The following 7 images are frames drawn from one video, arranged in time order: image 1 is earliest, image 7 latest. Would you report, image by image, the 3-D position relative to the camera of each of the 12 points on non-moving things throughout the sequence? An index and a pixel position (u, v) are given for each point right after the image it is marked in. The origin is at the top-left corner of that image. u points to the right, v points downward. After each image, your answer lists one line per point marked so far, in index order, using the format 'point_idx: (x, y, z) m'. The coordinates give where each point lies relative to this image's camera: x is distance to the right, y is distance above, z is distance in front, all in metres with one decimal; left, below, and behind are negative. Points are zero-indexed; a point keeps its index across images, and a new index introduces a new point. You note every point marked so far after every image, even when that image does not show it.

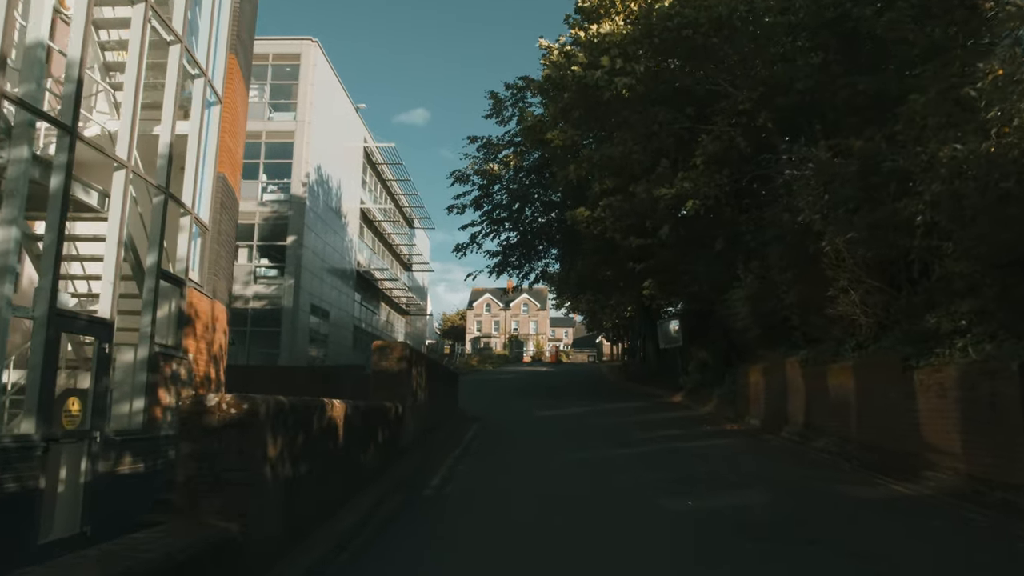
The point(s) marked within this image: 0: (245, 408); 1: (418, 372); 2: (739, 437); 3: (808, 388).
0: (-1.9, -0.9, +5.4) m
1: (-1.7, -1.5, +13.3) m
2: (+5.1, -3.3, +16.8) m
3: (+6.4, -2.2, +16.2) m
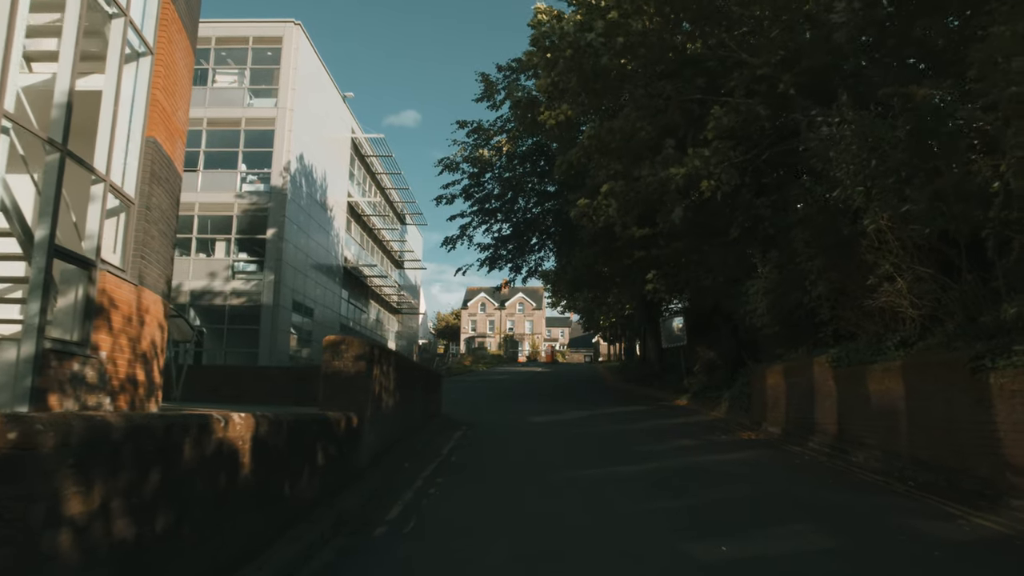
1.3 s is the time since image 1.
0: (-2.1, -0.6, +3.2) m
1: (-1.9, -1.3, +11.1) m
2: (+4.8, -3.1, +14.6) m
3: (+6.1, -2.0, +14.1) m
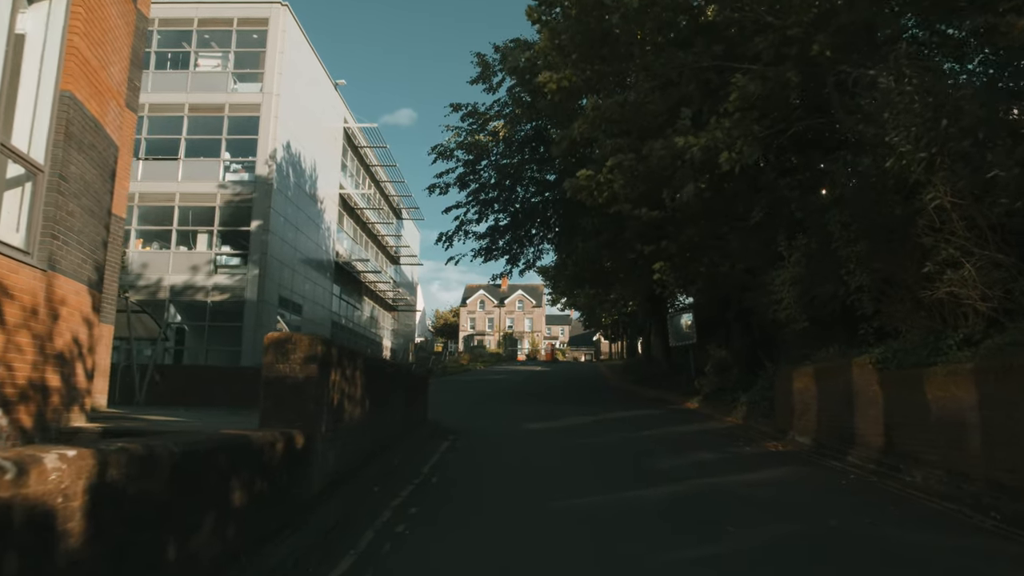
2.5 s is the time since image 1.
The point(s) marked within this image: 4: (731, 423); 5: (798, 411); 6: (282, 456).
0: (-2.2, -0.5, +1.2) m
1: (-2.0, -1.1, +9.1) m
2: (+4.7, -2.9, +12.6) m
3: (+6.0, -1.8, +12.0) m
4: (+5.5, -3.4, +18.7) m
5: (+6.0, -2.6, +15.8) m
6: (-2.1, -1.5, +6.8) m
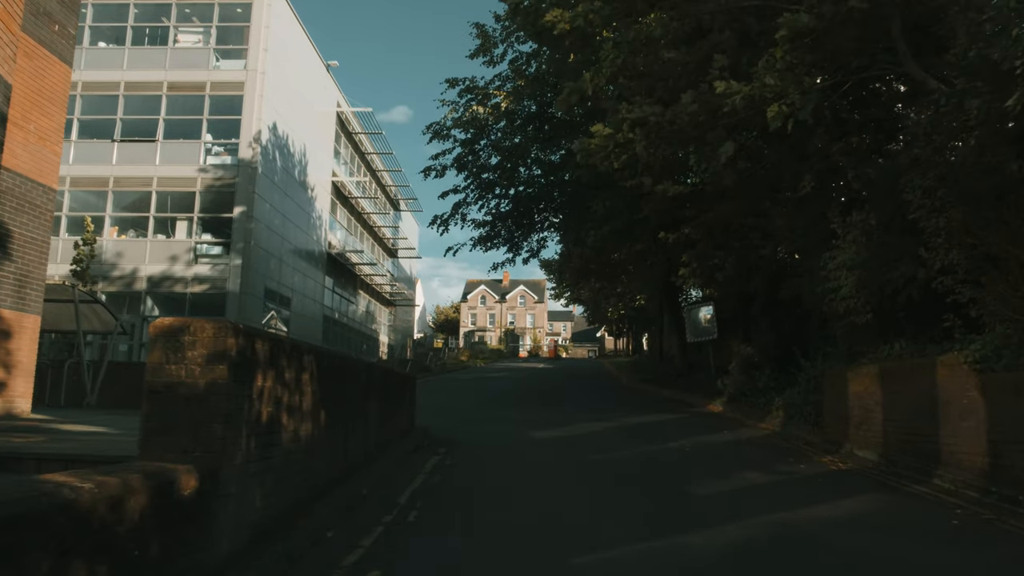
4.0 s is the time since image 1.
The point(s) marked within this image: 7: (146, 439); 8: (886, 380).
0: (-2.2, -0.3, -1.4) m
1: (-2.0, -0.9, +6.5) m
2: (+4.7, -2.7, +10.0) m
3: (+6.1, -1.5, +9.5) m
4: (+5.5, -3.1, +16.1) m
5: (+6.1, -2.3, +13.2) m
6: (-2.1, -1.3, +4.2) m
7: (-2.6, -1.1, +5.3) m
8: (+6.1, -1.5, +12.2) m
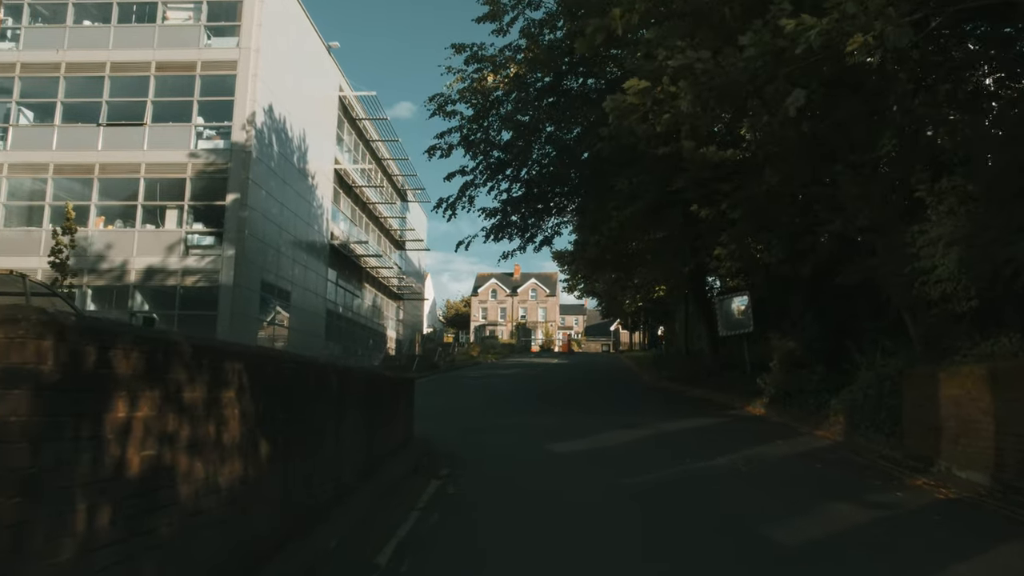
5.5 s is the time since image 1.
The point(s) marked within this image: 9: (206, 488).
0: (-2.2, -0.2, -3.7) m
1: (-1.9, -0.7, +4.1) m
2: (+5.0, -2.4, +7.5) m
3: (+6.3, -1.3, +7.0) m
4: (+5.8, -2.8, +13.7) m
5: (+6.3, -2.1, +10.8) m
6: (-1.9, -1.1, +1.9) m
7: (-2.4, -0.9, +3.0) m
8: (+6.4, -1.2, +9.7) m
9: (-1.9, -1.2, +4.6) m
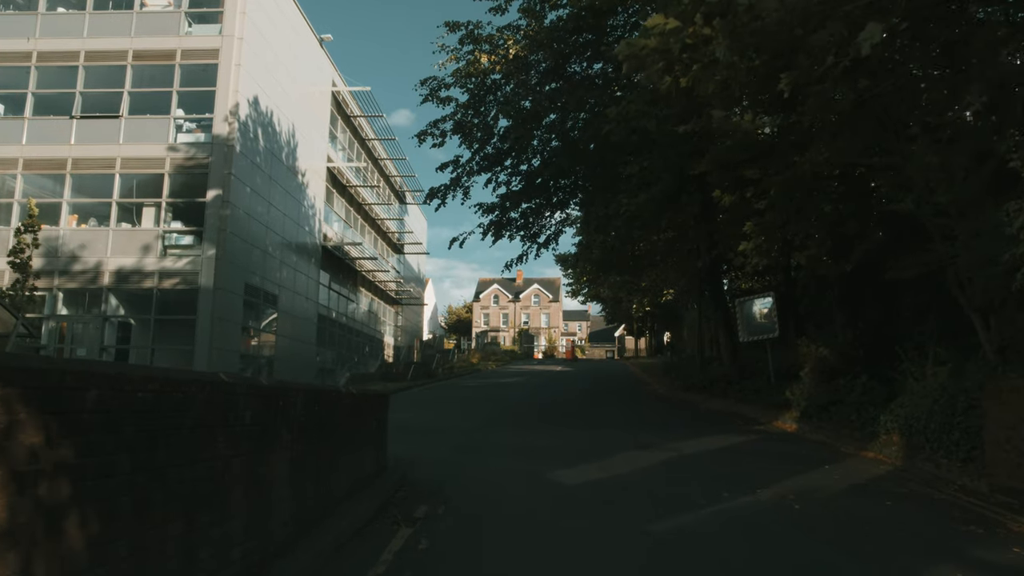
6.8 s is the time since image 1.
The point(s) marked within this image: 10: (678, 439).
0: (-2.3, 0.0, -5.9) m
1: (-1.9, -0.6, +2.0) m
2: (+4.9, -2.3, +5.3) m
3: (+6.2, -1.2, +4.8) m
4: (+5.7, -2.7, +11.5) m
5: (+6.3, -2.0, +8.5) m
6: (-2.0, -1.0, -0.3) m
7: (-2.5, -0.8, +0.8) m
8: (+6.3, -1.1, +7.5) m
9: (-1.9, -1.1, +2.5) m
10: (+3.3, -2.9, +14.7) m
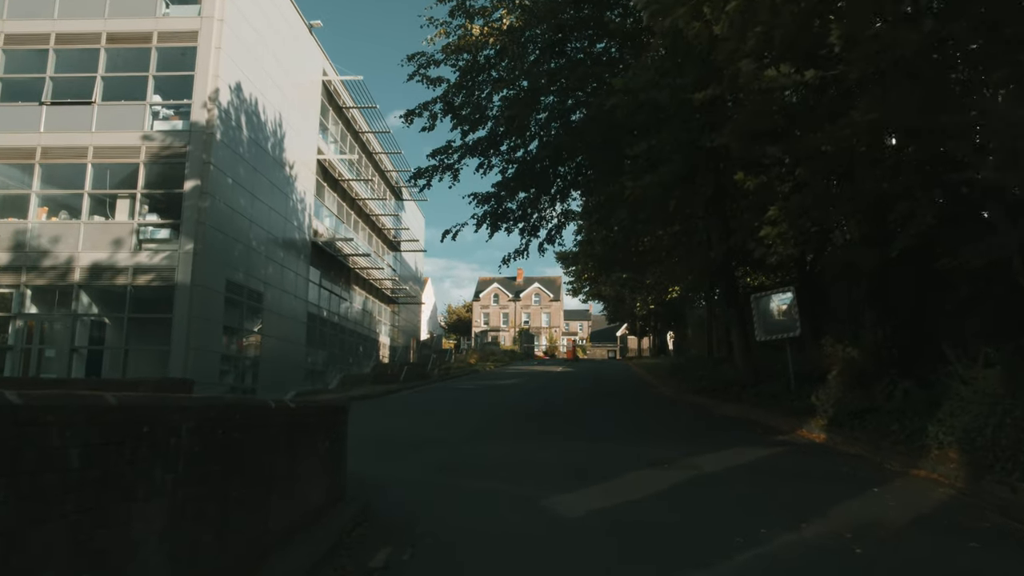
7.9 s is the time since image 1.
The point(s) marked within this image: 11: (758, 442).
0: (-2.5, +0.2, -7.8) m
1: (-2.1, -0.4, +0.1) m
2: (+4.7, -2.2, +3.5) m
3: (+6.0, -1.0, +2.9) m
4: (+5.6, -2.6, +9.6) m
5: (+6.1, -1.8, +6.7) m
6: (-2.2, -0.9, -2.1) m
7: (-2.7, -0.6, -1.1) m
8: (+6.1, -1.0, +5.7) m
9: (-2.1, -1.0, +0.6) m
10: (+3.1, -2.8, +12.8) m
11: (+4.7, -2.9, +14.3) m
